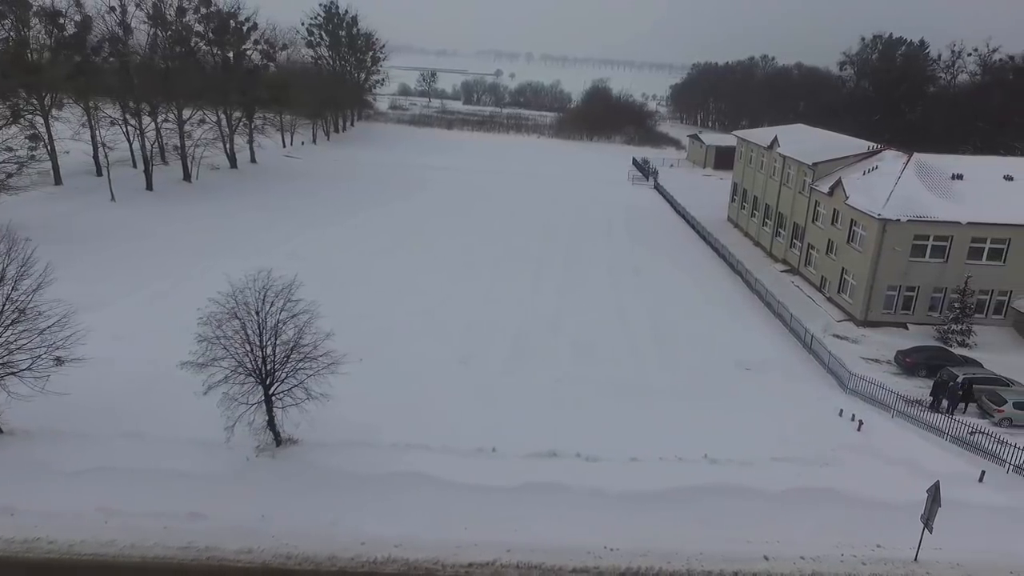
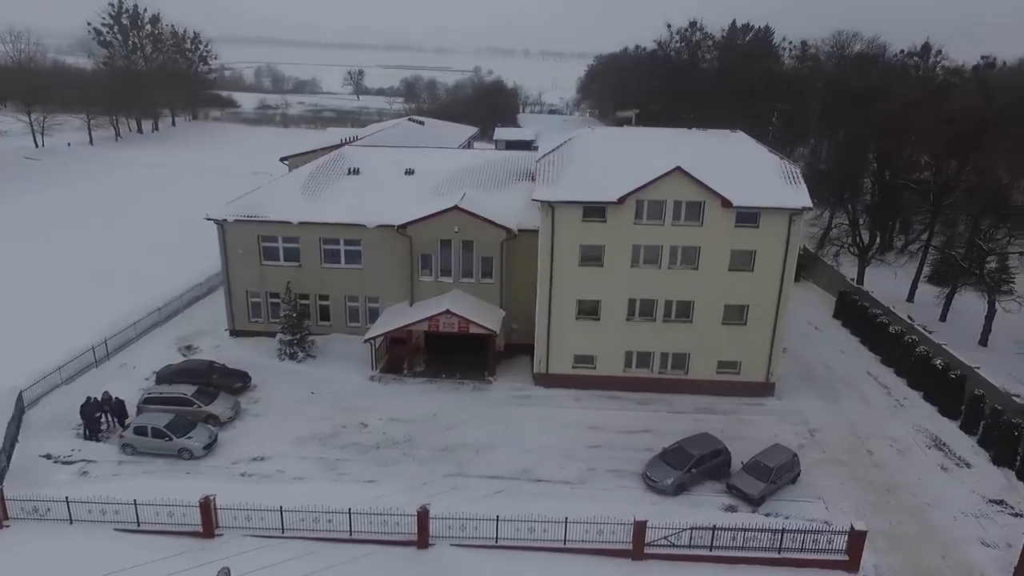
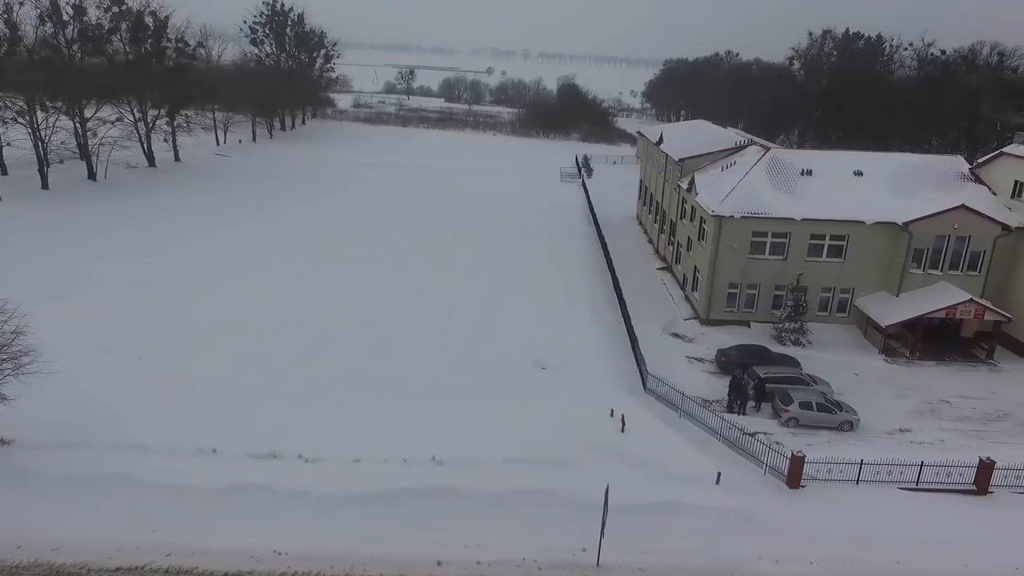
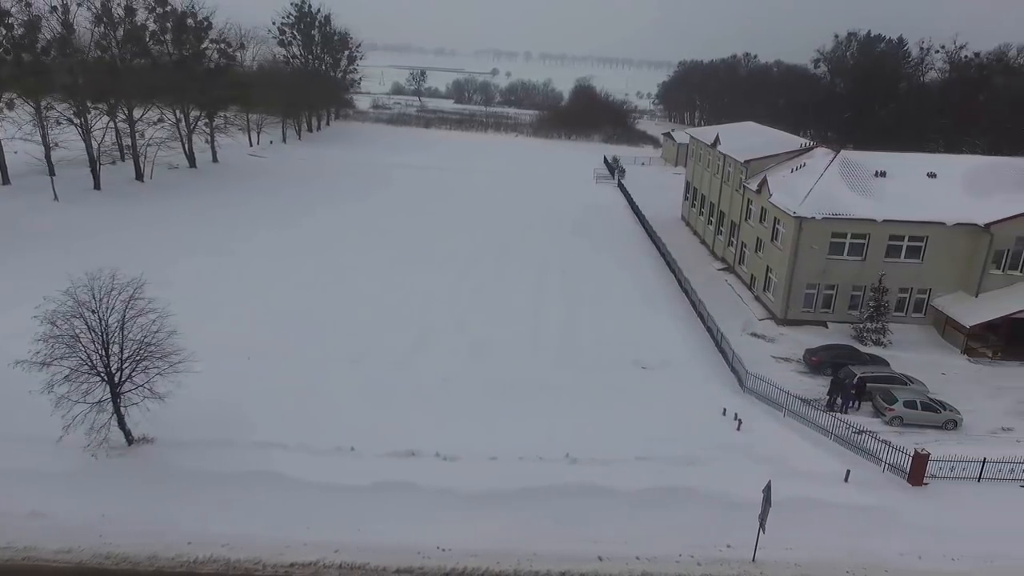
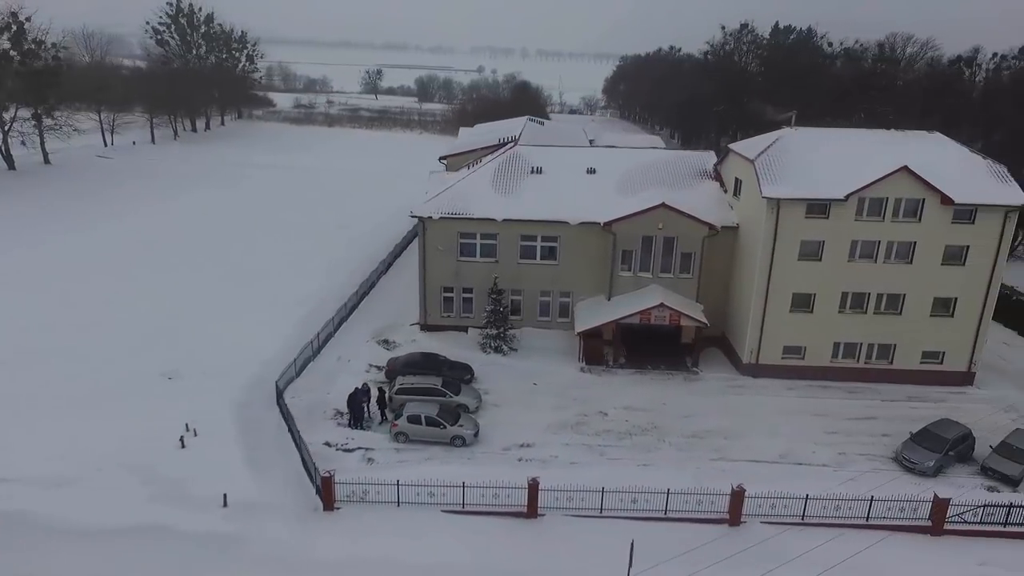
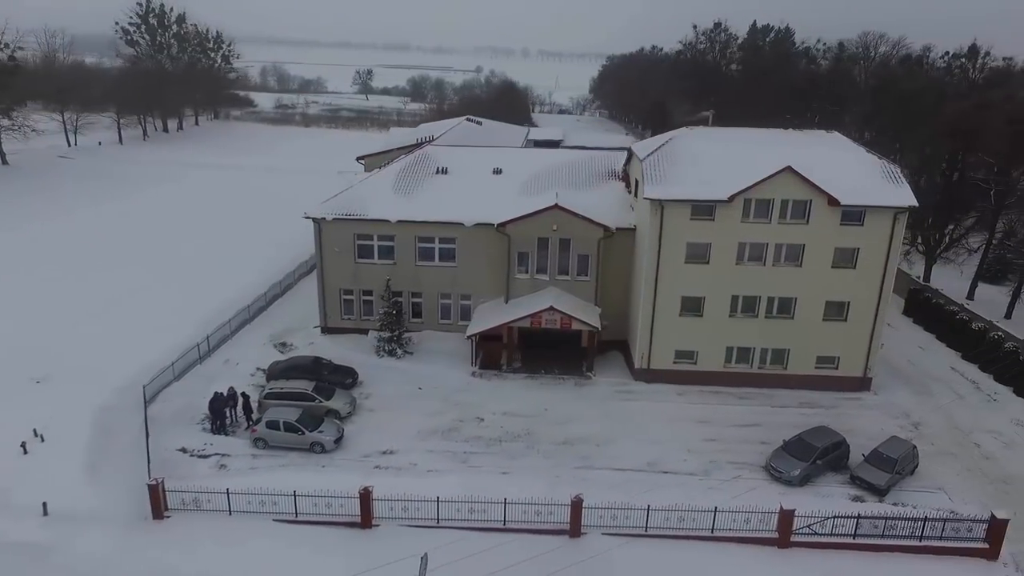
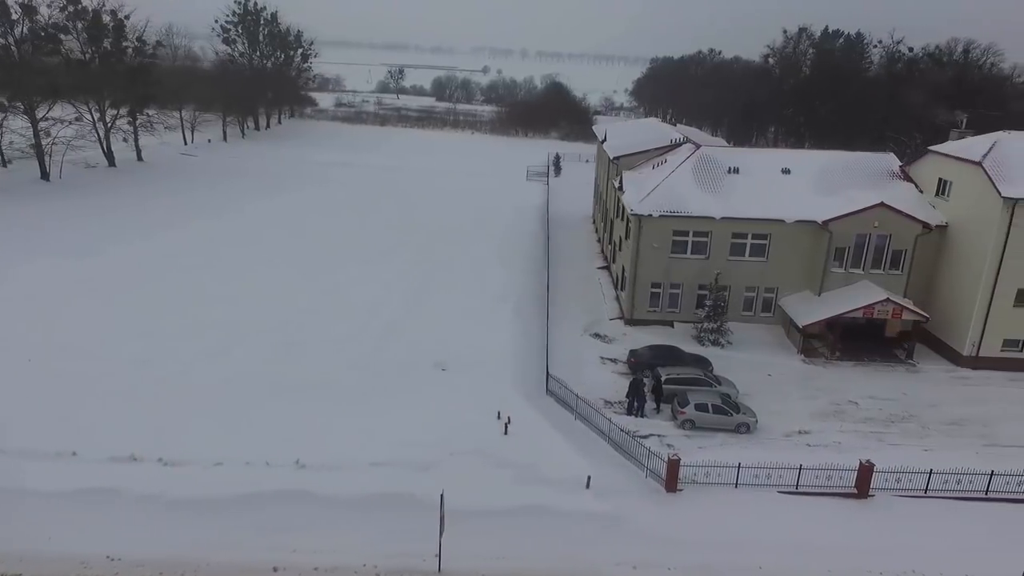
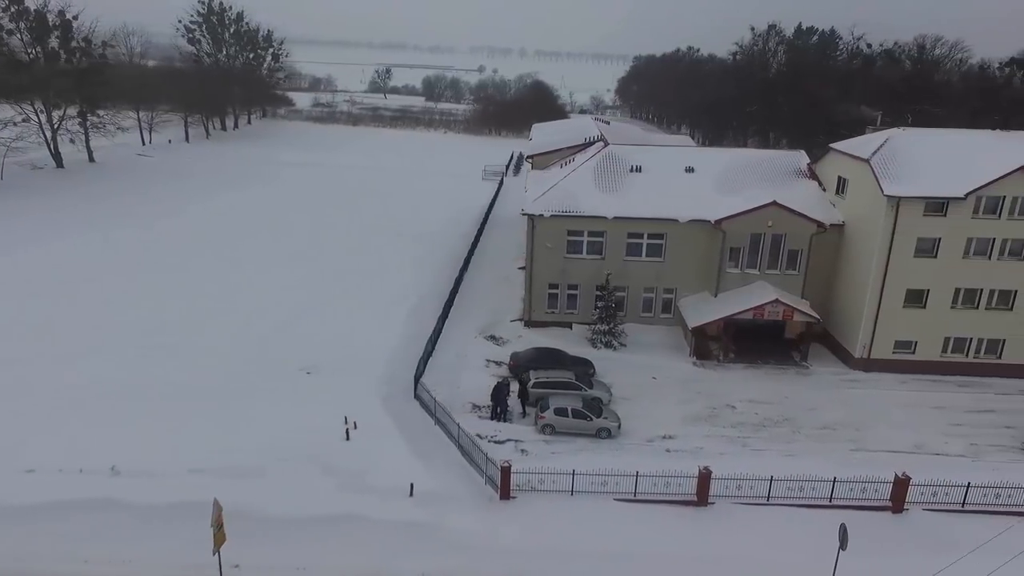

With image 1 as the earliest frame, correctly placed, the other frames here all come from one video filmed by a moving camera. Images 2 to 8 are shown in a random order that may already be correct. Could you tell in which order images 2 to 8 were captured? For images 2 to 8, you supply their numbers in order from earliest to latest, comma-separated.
4, 3, 7, 8, 5, 6, 2
